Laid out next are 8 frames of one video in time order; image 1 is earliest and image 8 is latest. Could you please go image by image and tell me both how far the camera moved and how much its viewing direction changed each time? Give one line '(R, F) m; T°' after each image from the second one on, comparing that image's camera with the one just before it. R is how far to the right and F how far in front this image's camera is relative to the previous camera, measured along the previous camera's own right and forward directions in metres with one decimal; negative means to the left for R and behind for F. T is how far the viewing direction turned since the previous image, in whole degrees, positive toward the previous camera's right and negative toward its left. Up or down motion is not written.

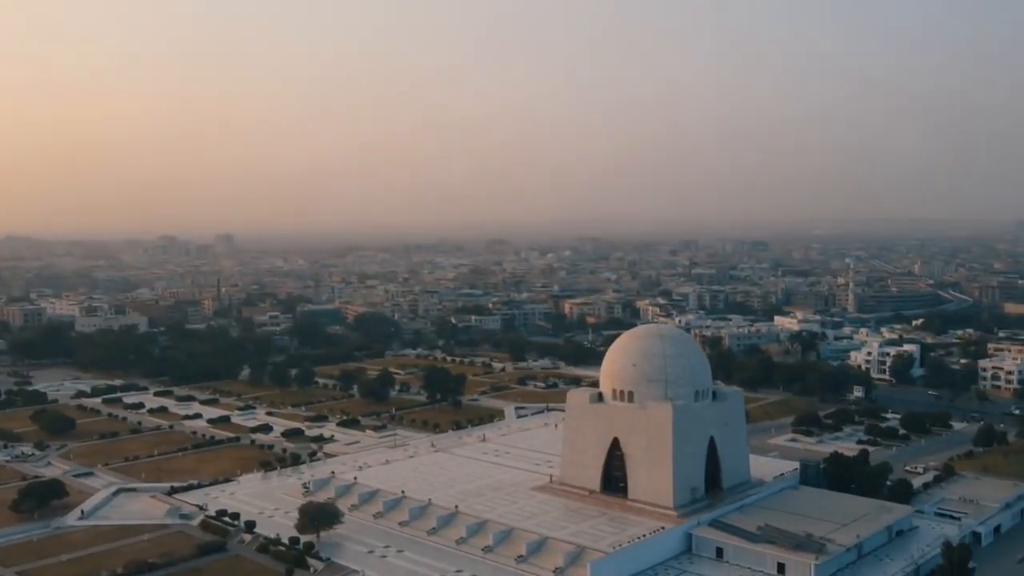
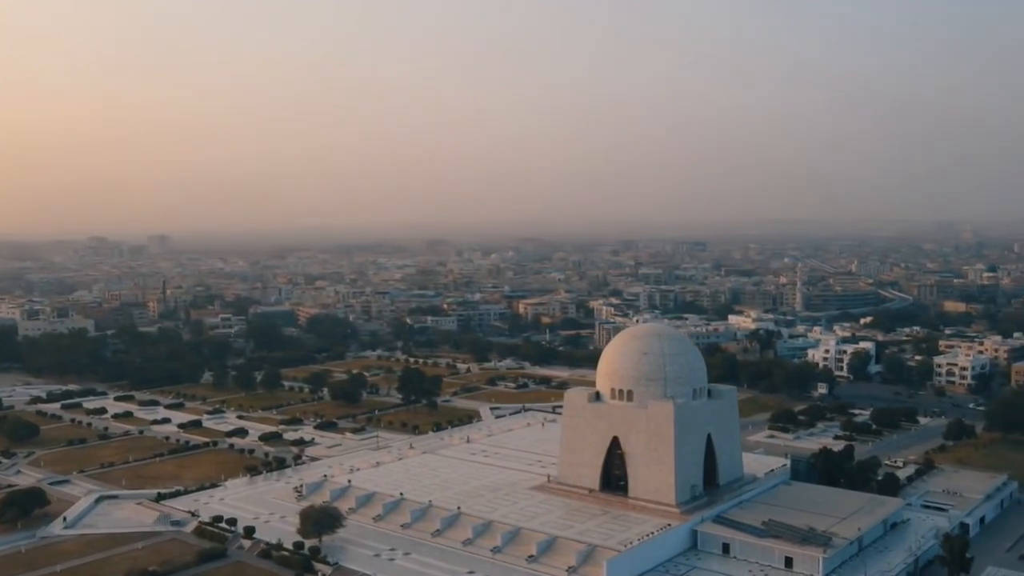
(-1.2, +0.1) m; +3°
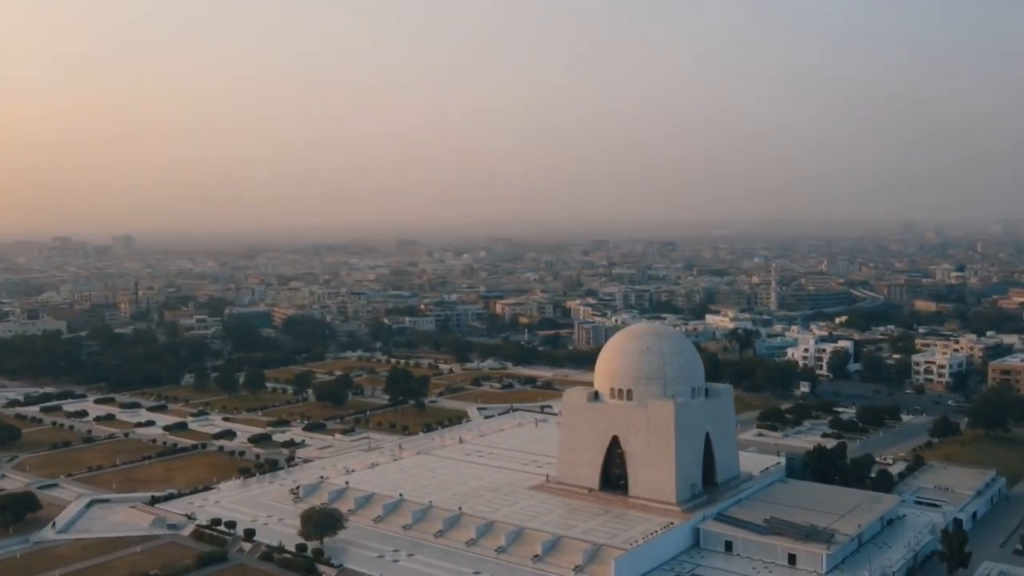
(-0.6, 0.0) m; +2°
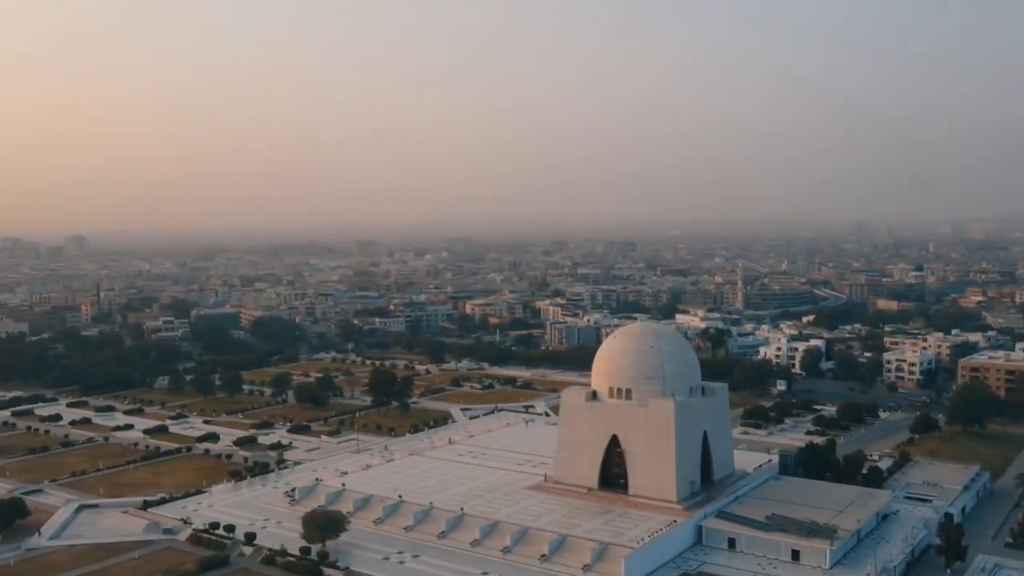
(-0.8, 0.0) m; +2°
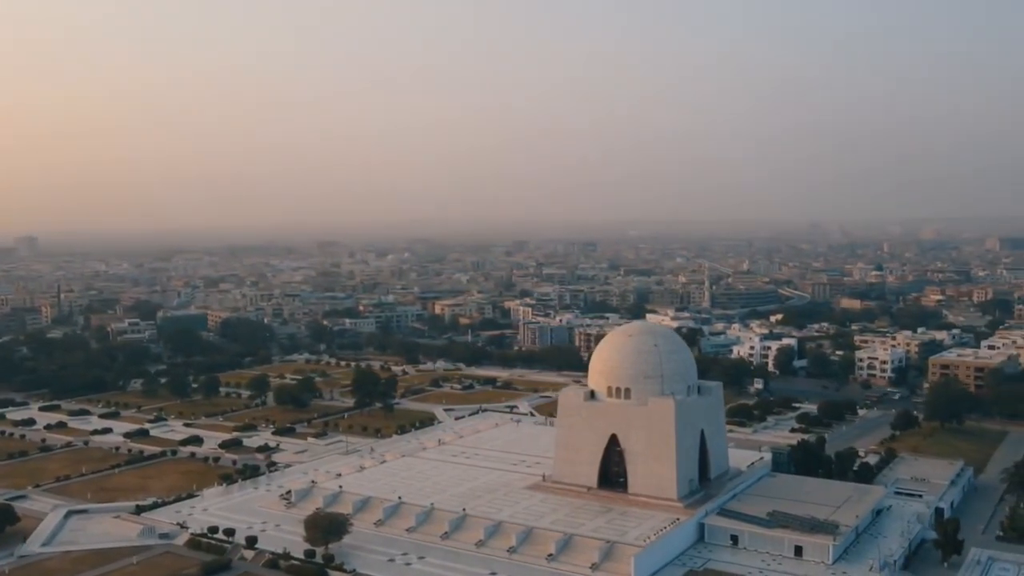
(-0.8, 0.0) m; +2°
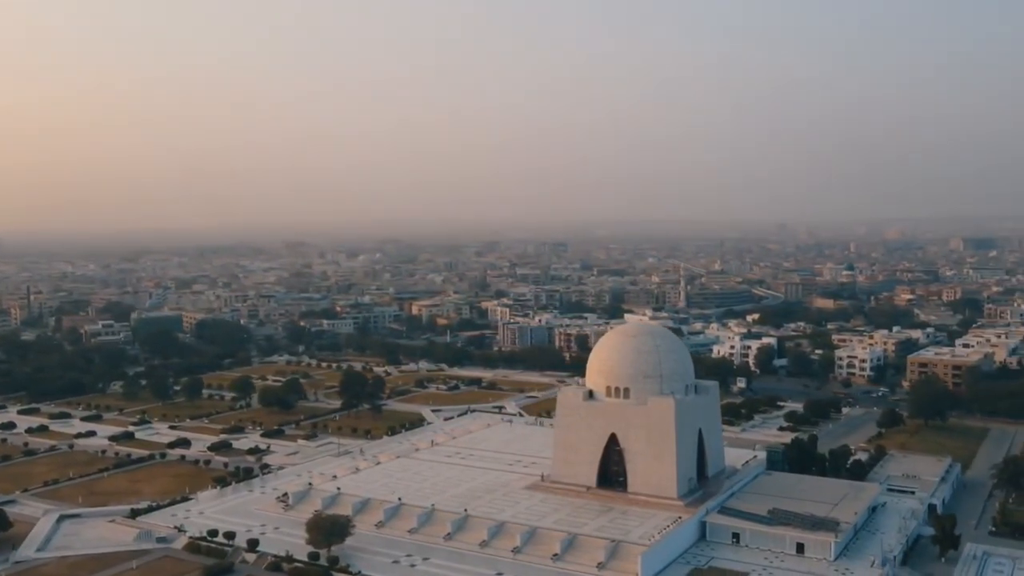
(-0.6, 0.0) m; +2°
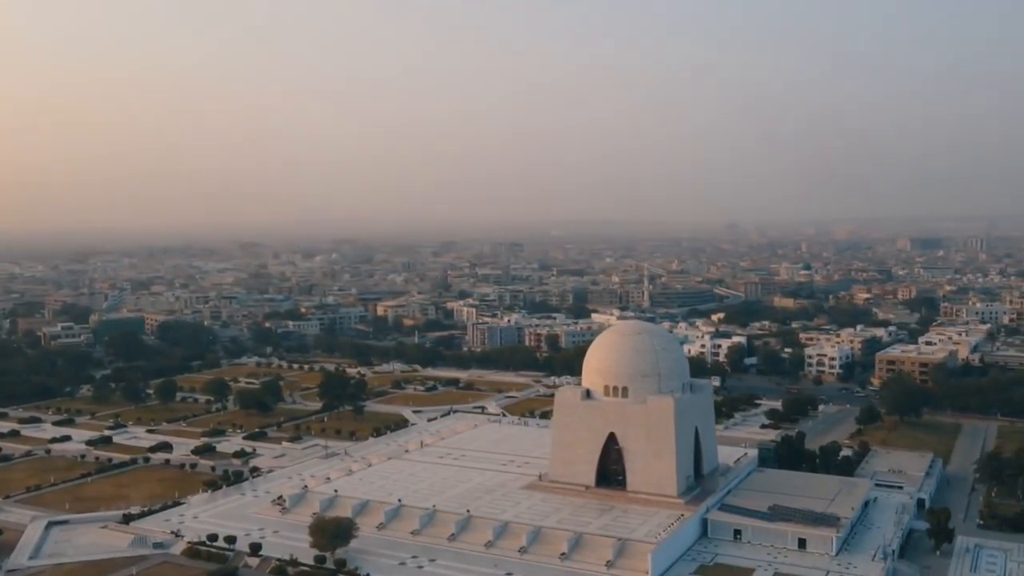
(-0.9, 0.0) m; +3°
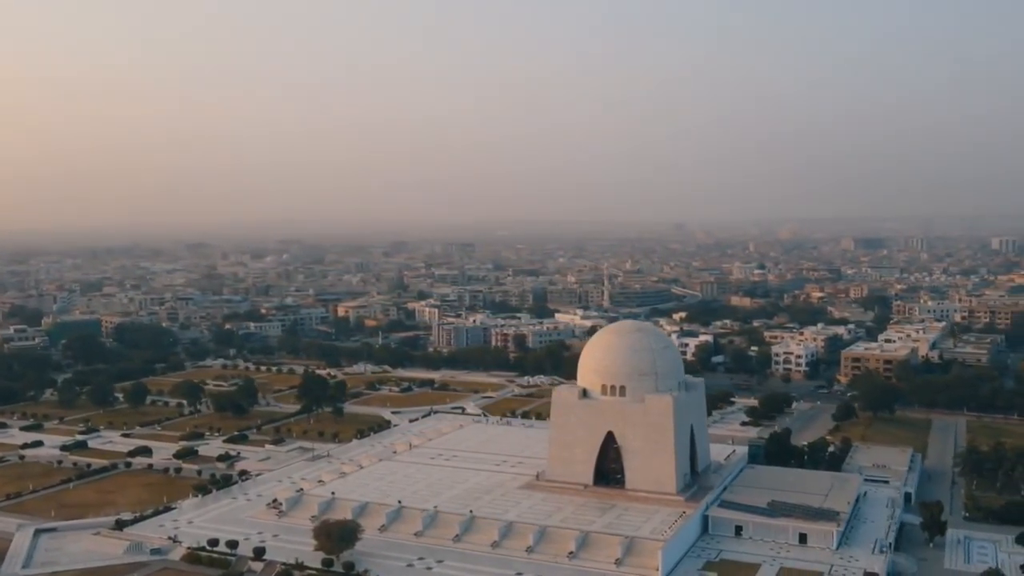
(-1.0, 0.0) m; +3°
